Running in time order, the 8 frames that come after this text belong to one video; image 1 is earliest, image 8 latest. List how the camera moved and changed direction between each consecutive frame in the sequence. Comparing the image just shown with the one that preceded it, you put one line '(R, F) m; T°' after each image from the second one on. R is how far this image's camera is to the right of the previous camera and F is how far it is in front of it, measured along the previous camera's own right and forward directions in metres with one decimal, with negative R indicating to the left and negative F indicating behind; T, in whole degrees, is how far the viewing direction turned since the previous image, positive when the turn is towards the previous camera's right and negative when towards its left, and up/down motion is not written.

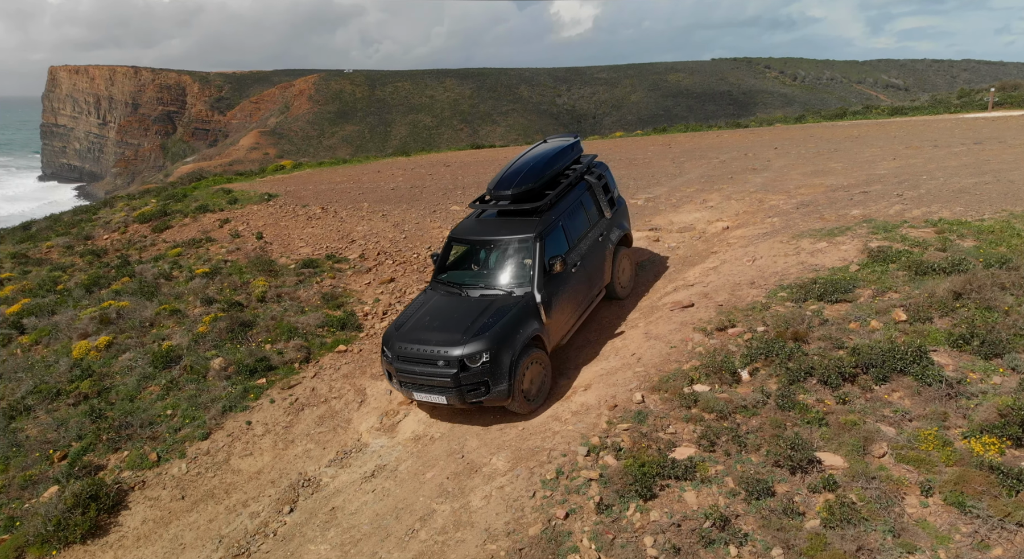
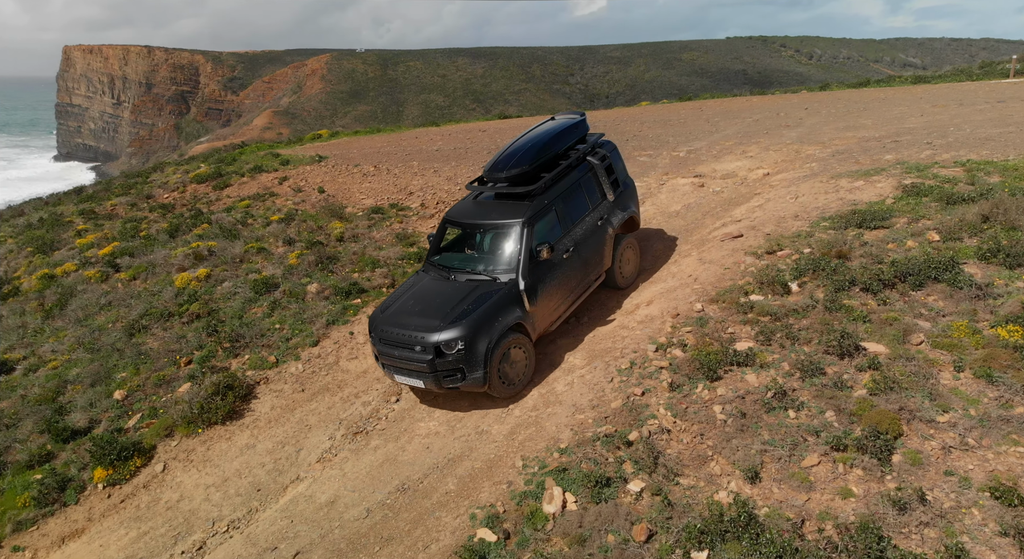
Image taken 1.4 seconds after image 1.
(-0.9, -1.1) m; -1°
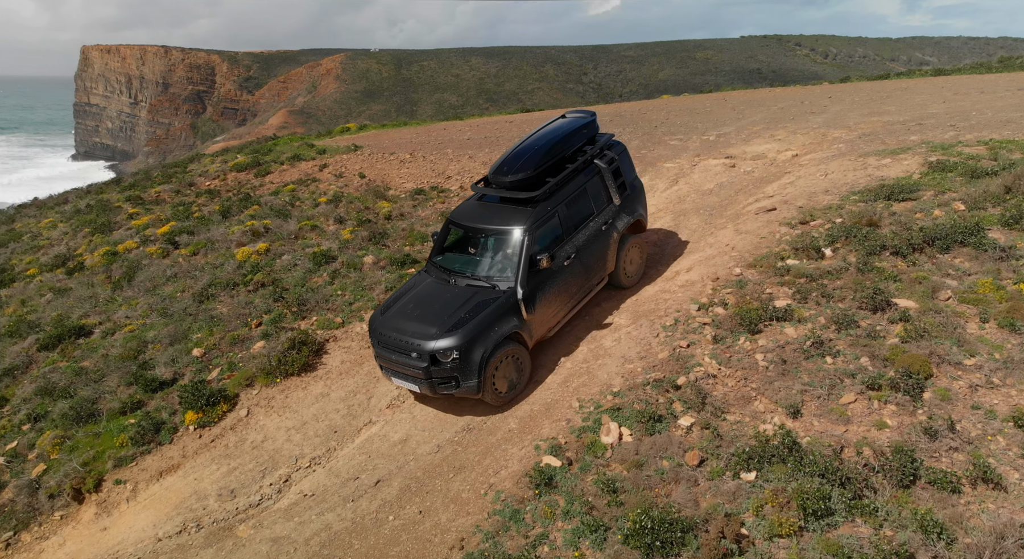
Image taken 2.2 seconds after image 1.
(-0.6, -0.7) m; -1°
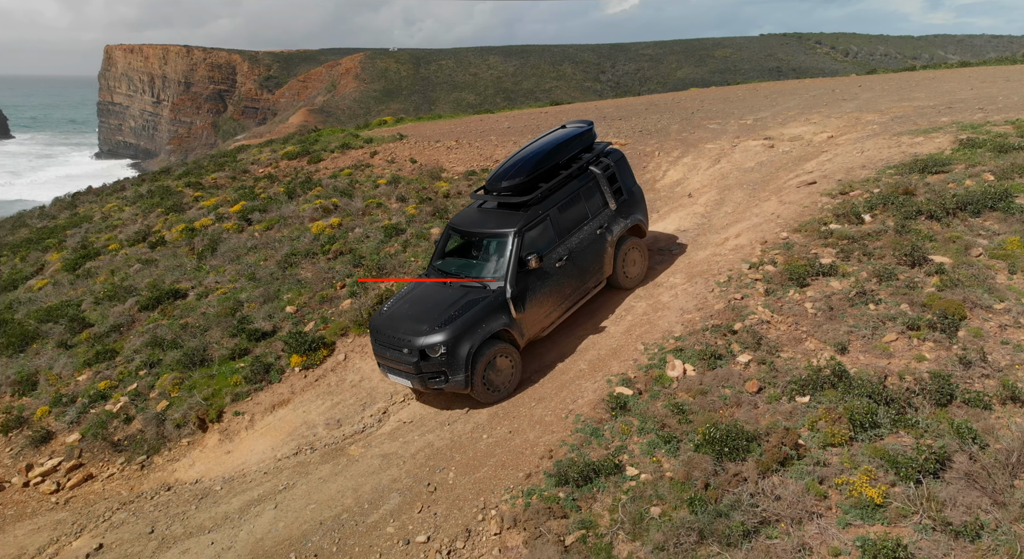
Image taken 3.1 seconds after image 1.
(-0.8, -1.1) m; -1°
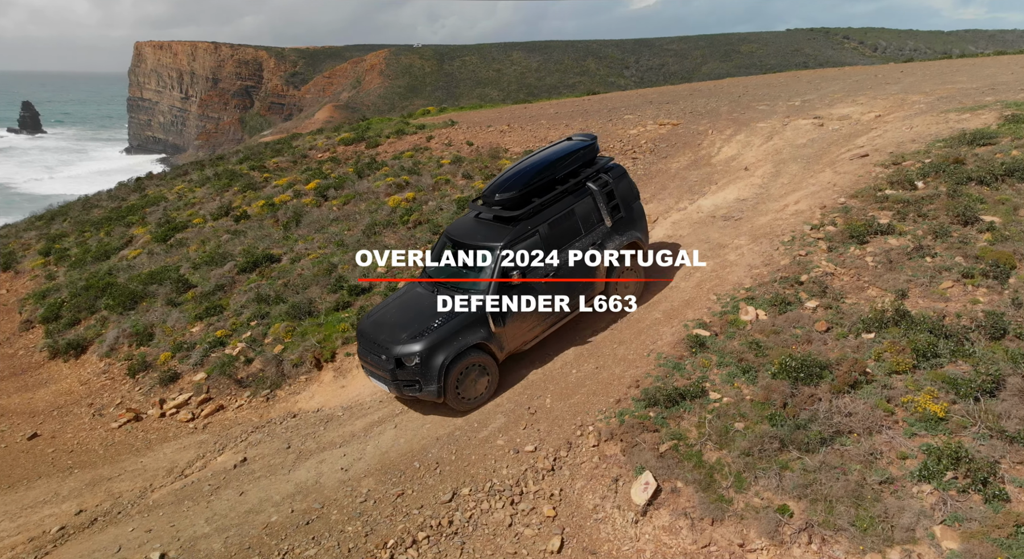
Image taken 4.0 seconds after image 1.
(-1.0, -1.1) m; -2°
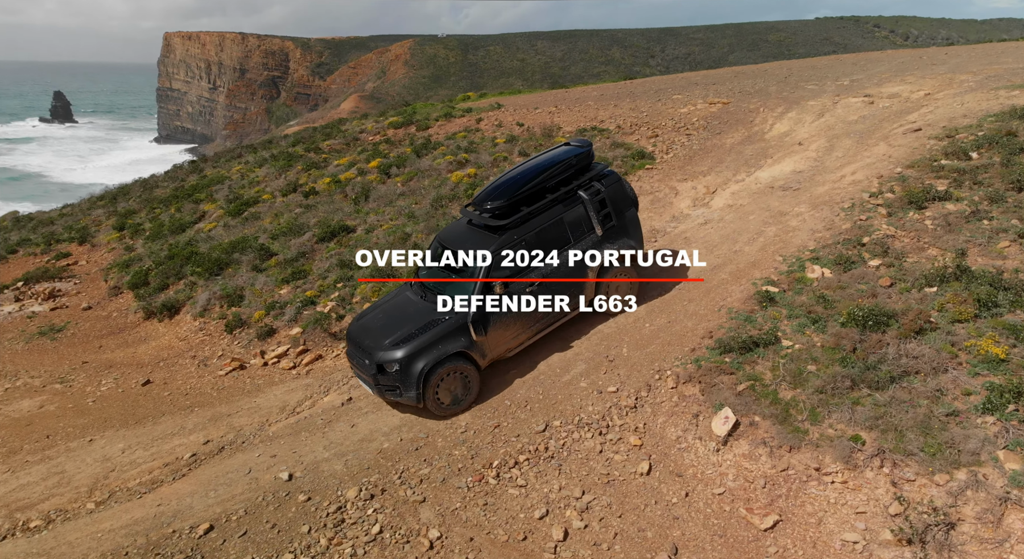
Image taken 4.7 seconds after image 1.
(-1.0, -0.8) m; -2°
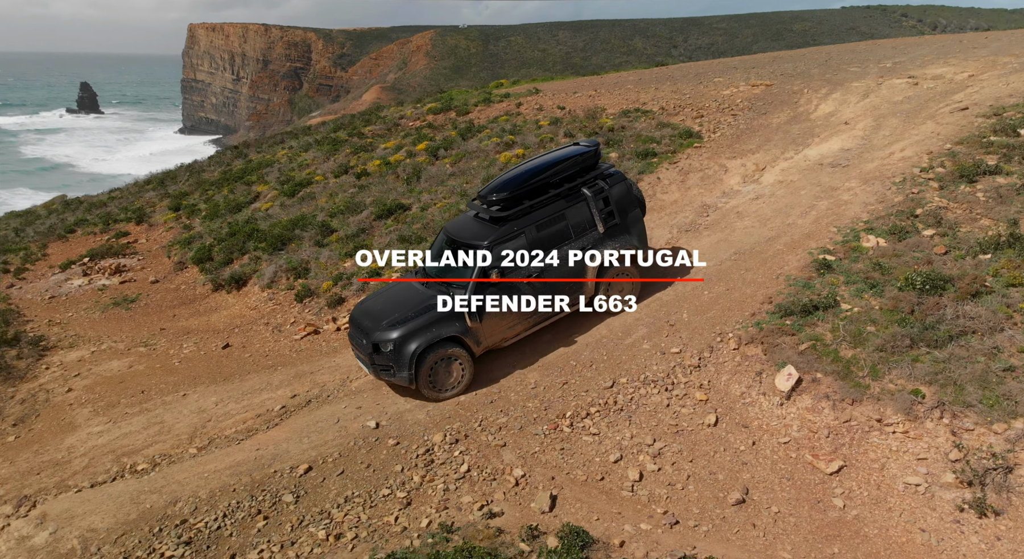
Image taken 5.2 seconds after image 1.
(-0.8, -0.6) m; -2°
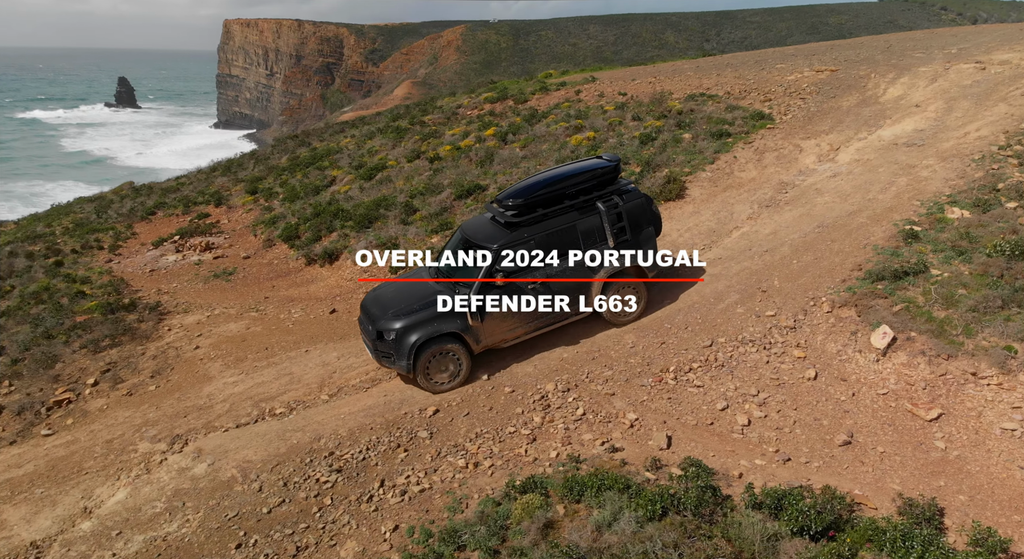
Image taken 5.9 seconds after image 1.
(-1.3, -0.9) m; -2°
